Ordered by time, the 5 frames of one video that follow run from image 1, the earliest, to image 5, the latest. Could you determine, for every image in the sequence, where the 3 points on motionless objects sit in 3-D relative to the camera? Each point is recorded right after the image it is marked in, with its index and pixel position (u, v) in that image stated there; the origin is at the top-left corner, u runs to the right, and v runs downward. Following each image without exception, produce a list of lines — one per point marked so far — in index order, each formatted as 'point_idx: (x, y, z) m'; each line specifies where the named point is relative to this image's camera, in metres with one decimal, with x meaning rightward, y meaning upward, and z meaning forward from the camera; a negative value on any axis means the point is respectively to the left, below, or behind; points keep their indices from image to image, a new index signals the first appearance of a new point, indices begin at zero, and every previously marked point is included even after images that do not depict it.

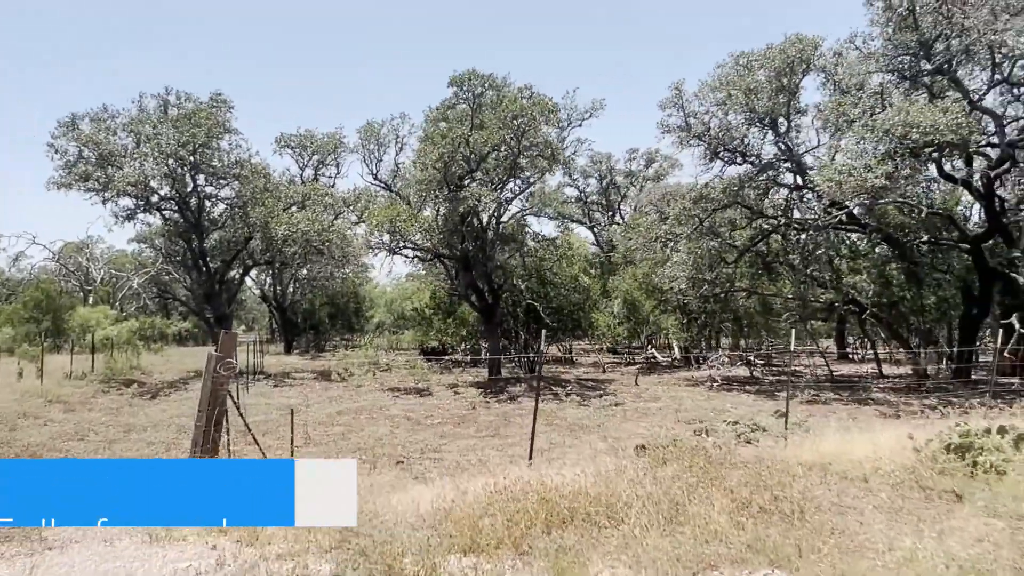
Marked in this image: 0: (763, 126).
0: (+5.7, +3.6, +17.5) m
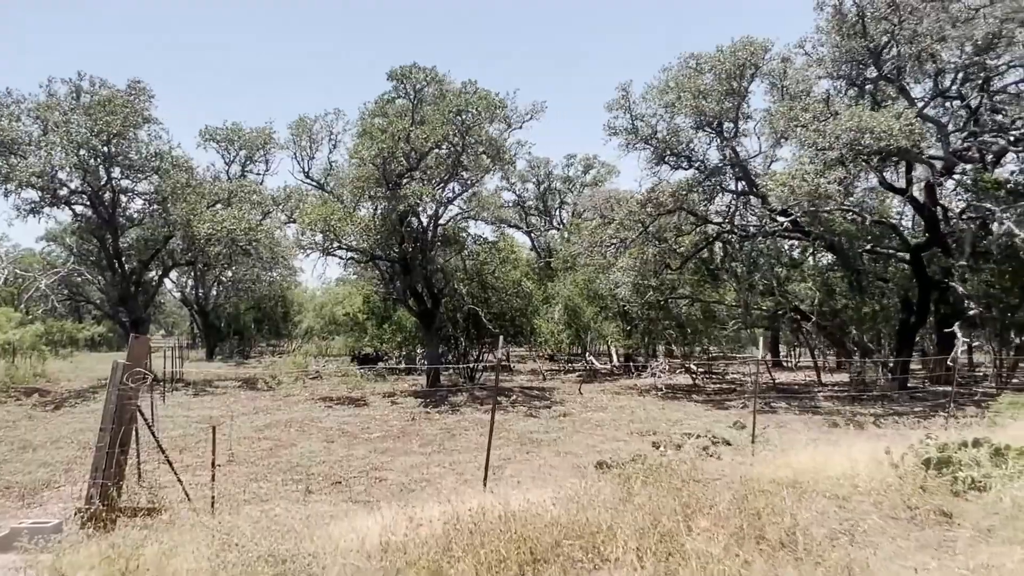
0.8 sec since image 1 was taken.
0: (+4.4, +3.5, +17.3) m
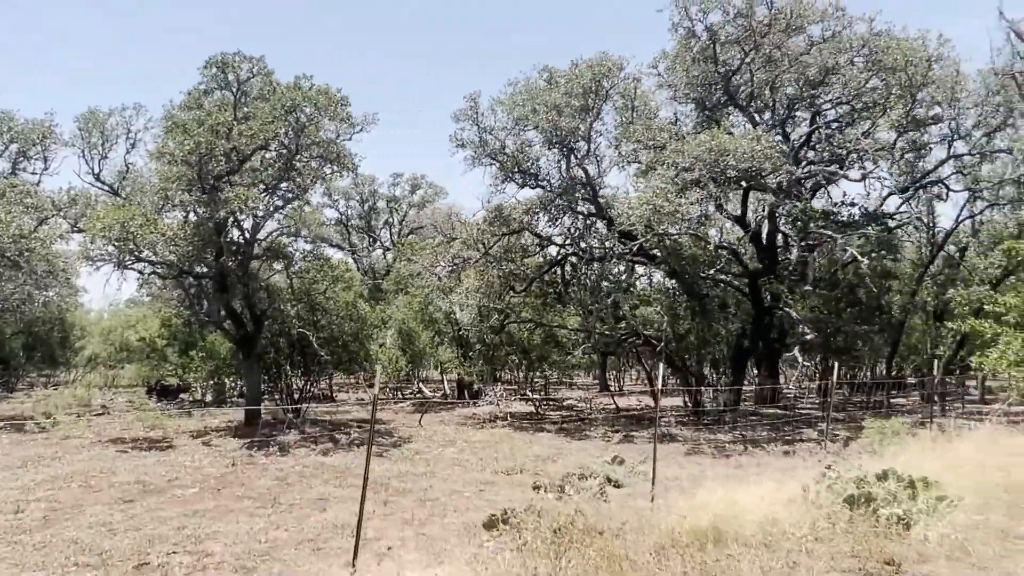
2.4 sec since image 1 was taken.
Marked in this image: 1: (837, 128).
0: (+1.0, +3.0, +16.6) m
1: (+7.0, +3.5, +16.7) m
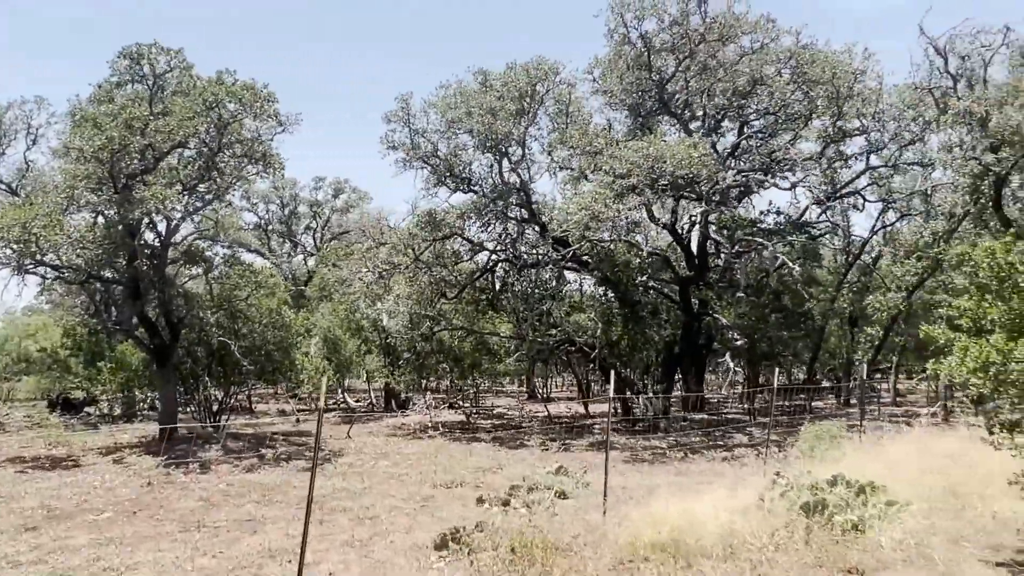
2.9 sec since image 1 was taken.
0: (-0.4, +2.9, +16.4) m
1: (+5.6, +3.3, +17.0) m
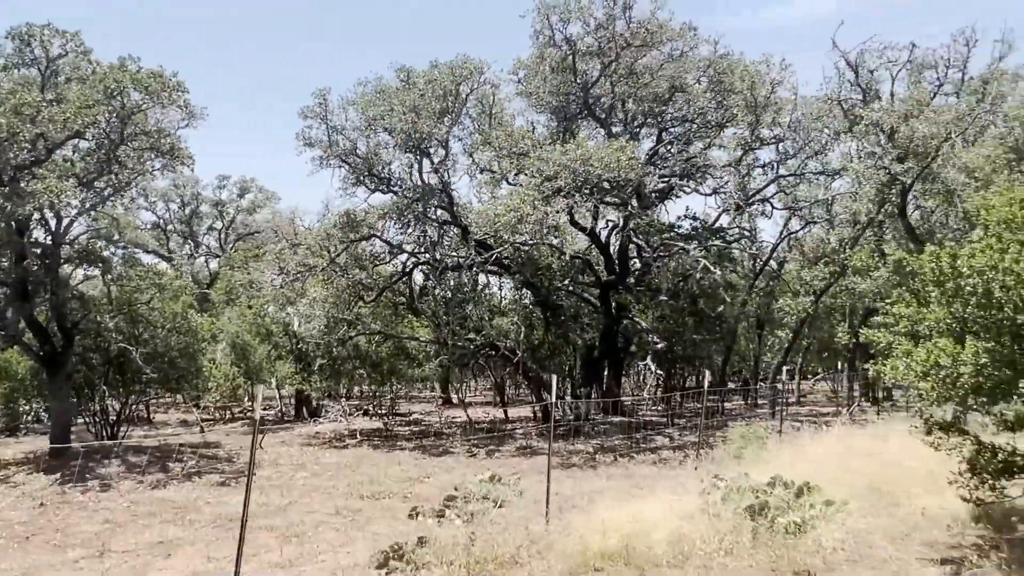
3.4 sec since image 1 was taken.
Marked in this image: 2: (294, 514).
0: (-2.0, +2.8, +16.0) m
1: (+3.9, +3.2, +17.4) m
2: (-2.3, -2.4, +8.2) m
